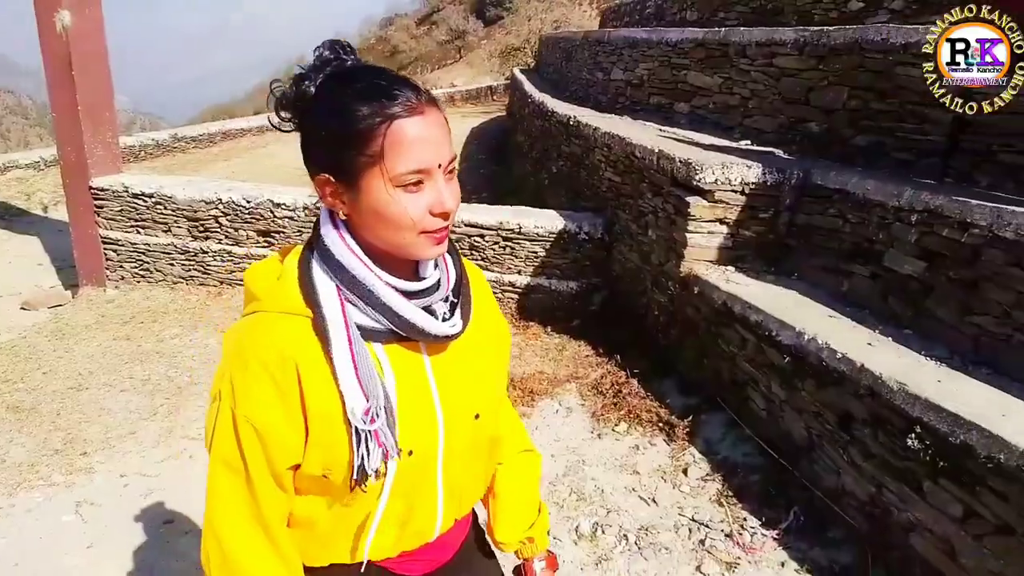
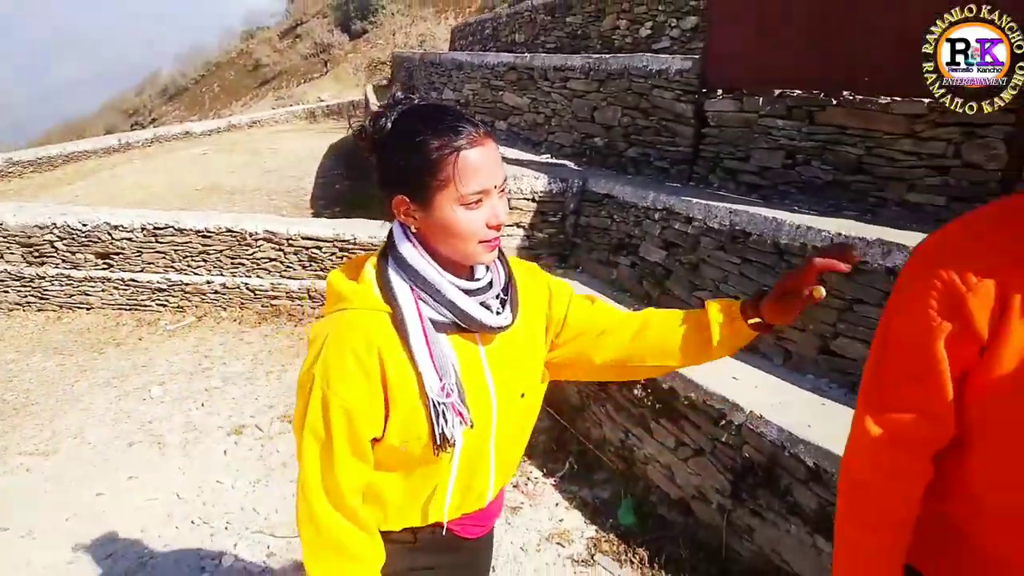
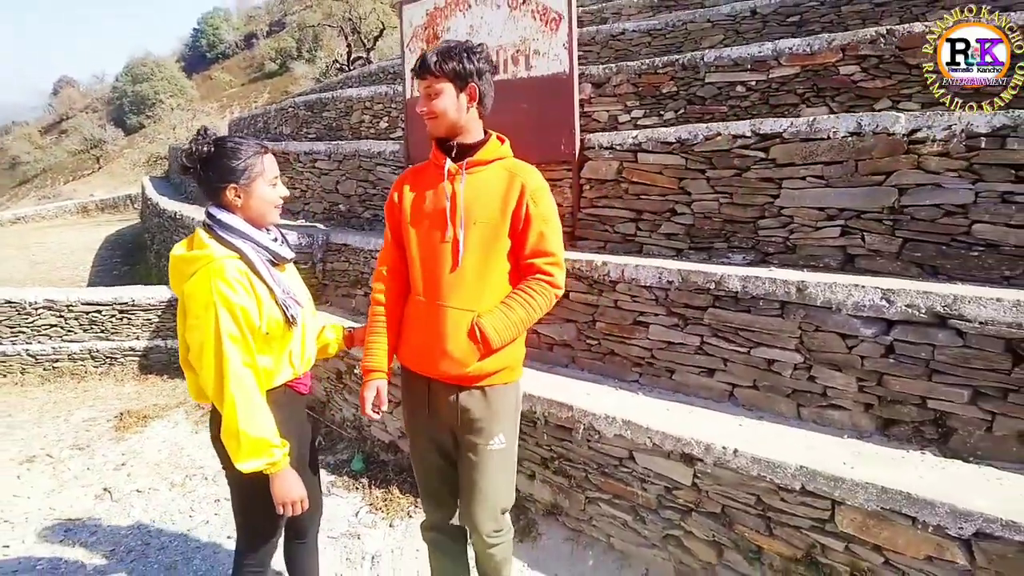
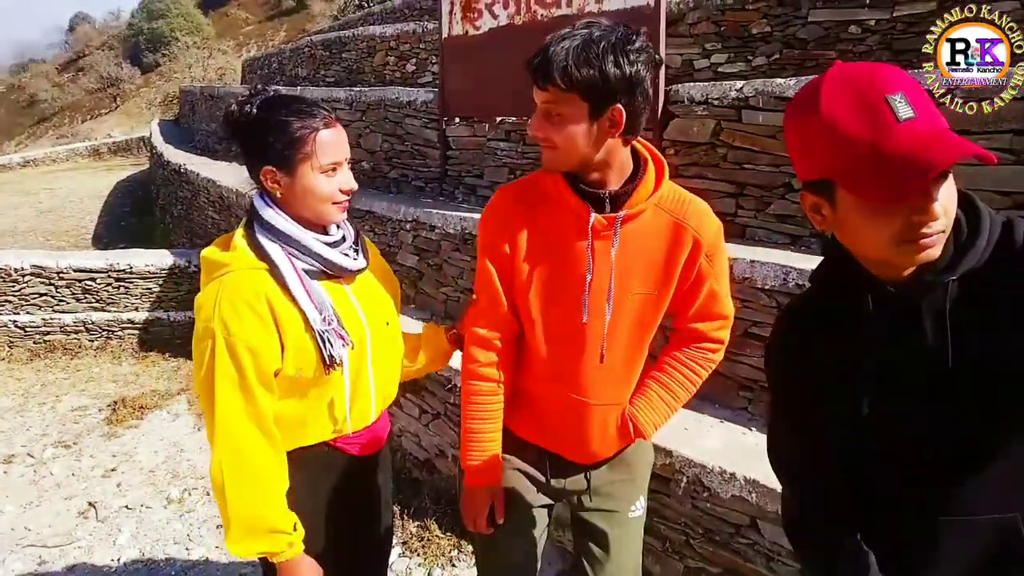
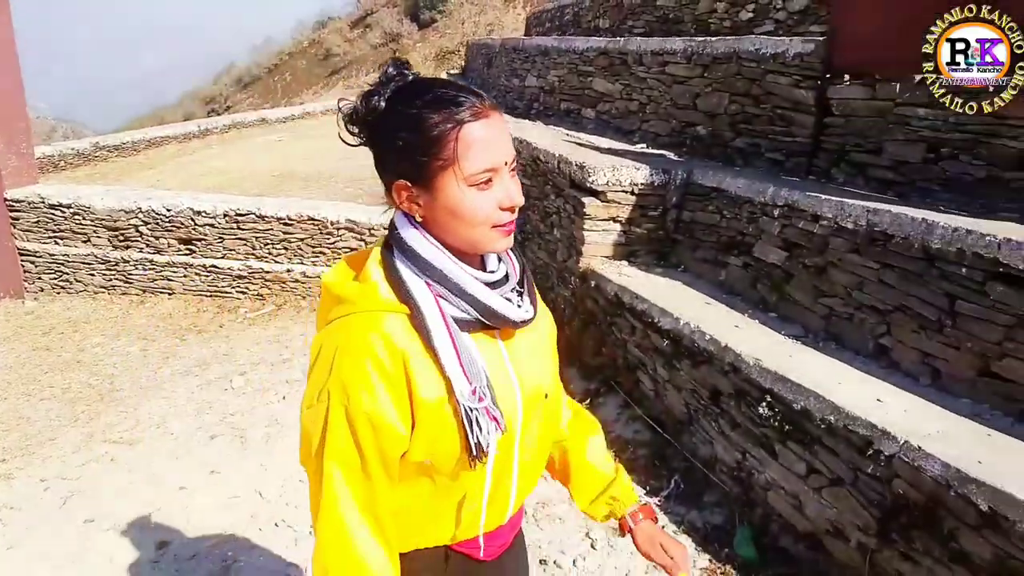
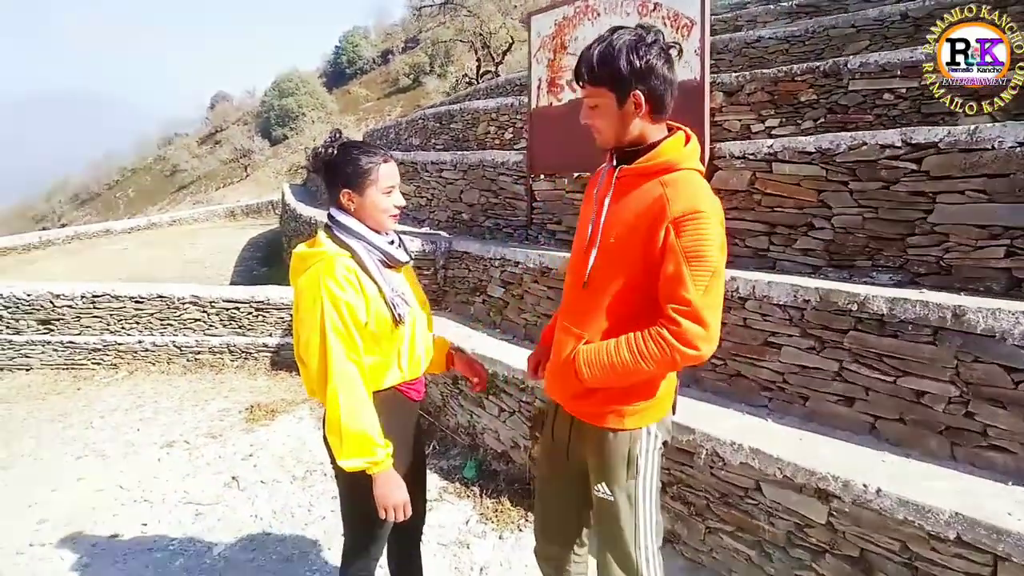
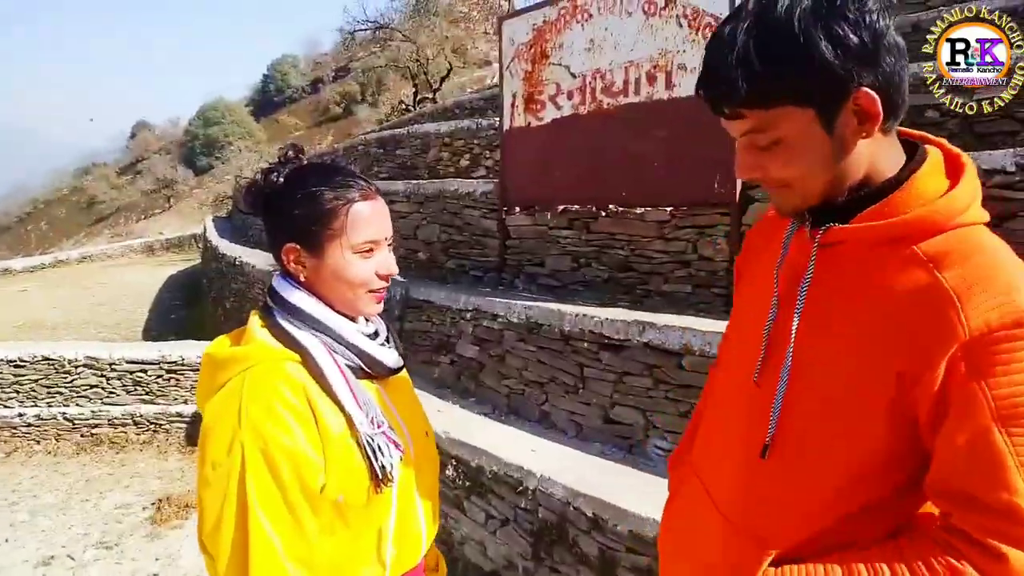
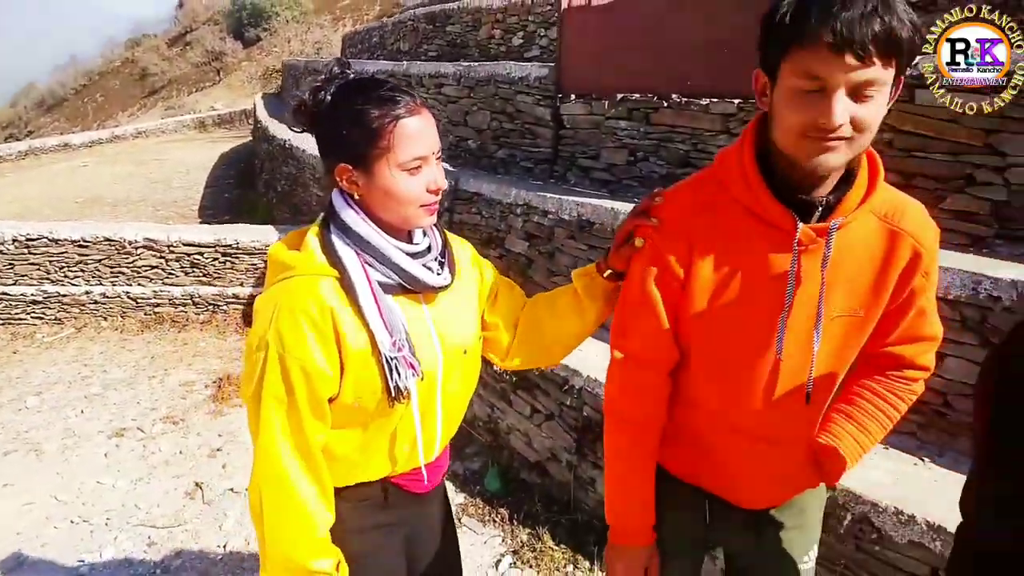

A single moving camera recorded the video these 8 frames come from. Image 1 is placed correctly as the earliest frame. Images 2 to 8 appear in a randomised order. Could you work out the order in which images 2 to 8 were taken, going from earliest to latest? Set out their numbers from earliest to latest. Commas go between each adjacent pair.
5, 2, 8, 4, 3, 6, 7
